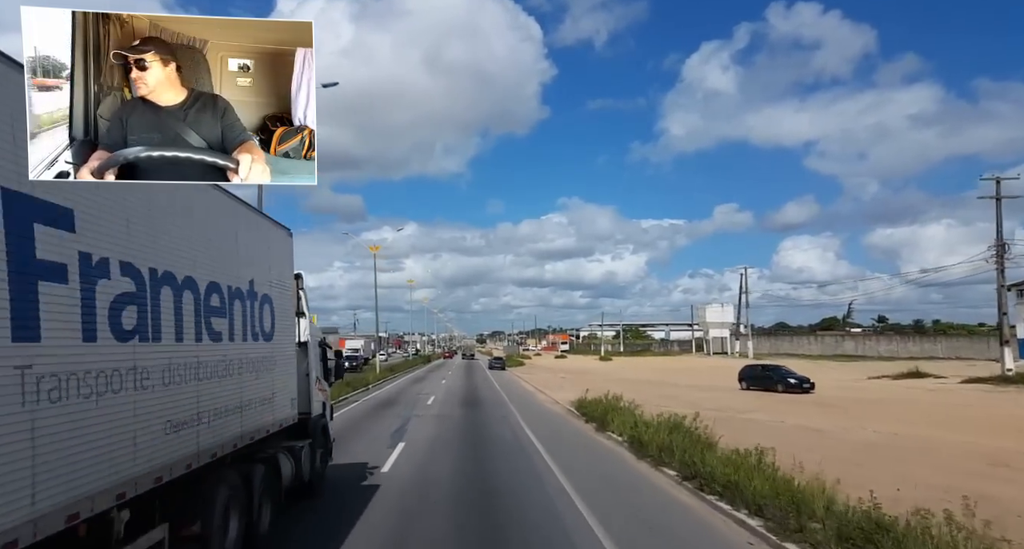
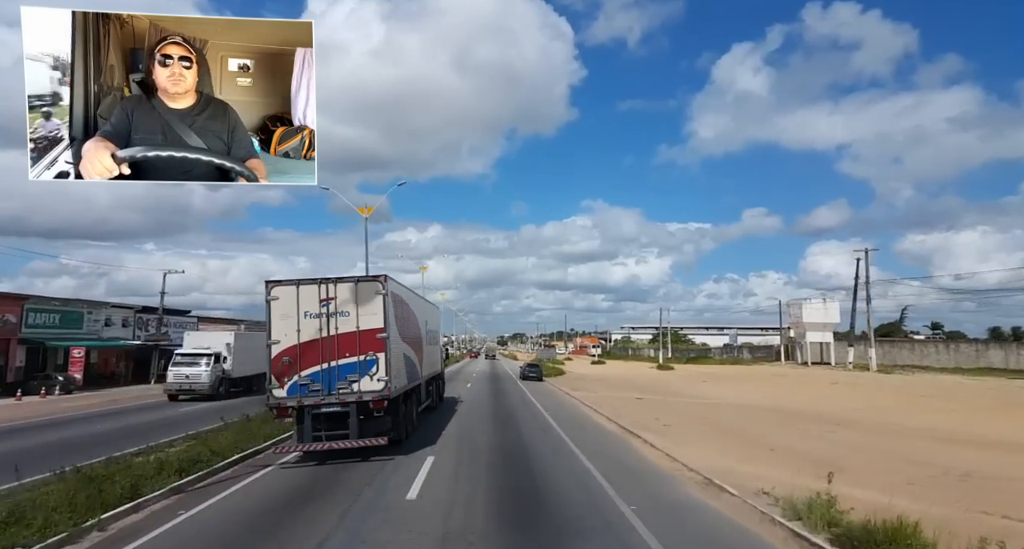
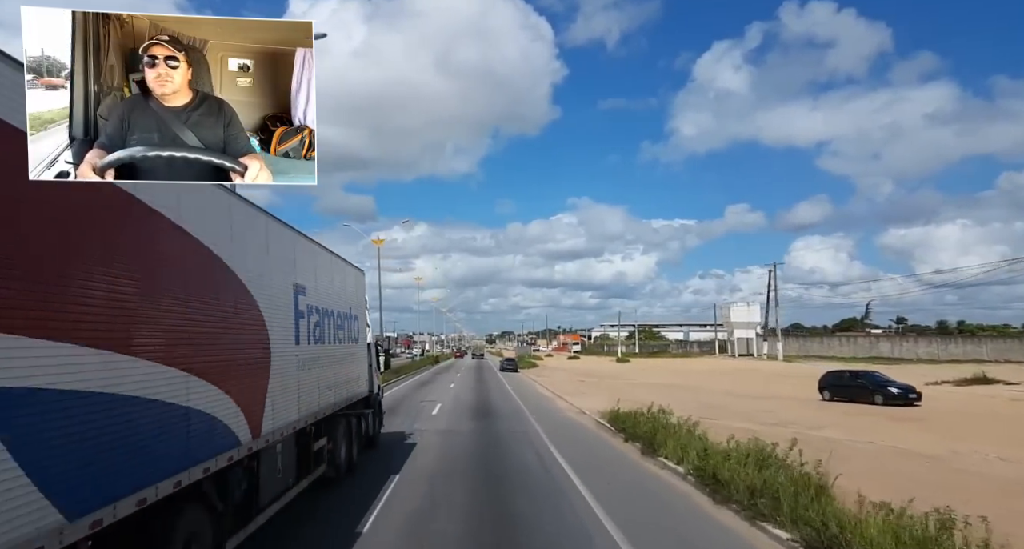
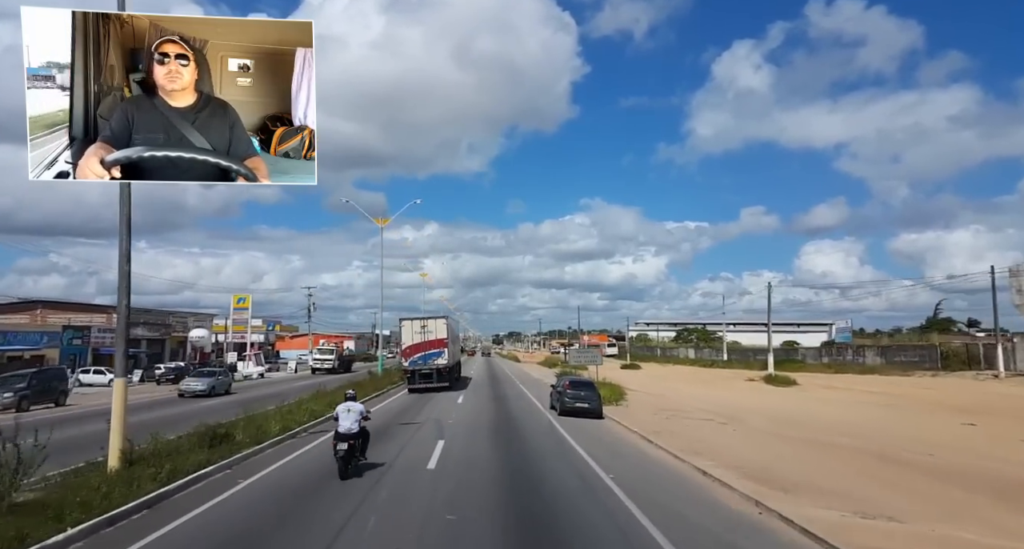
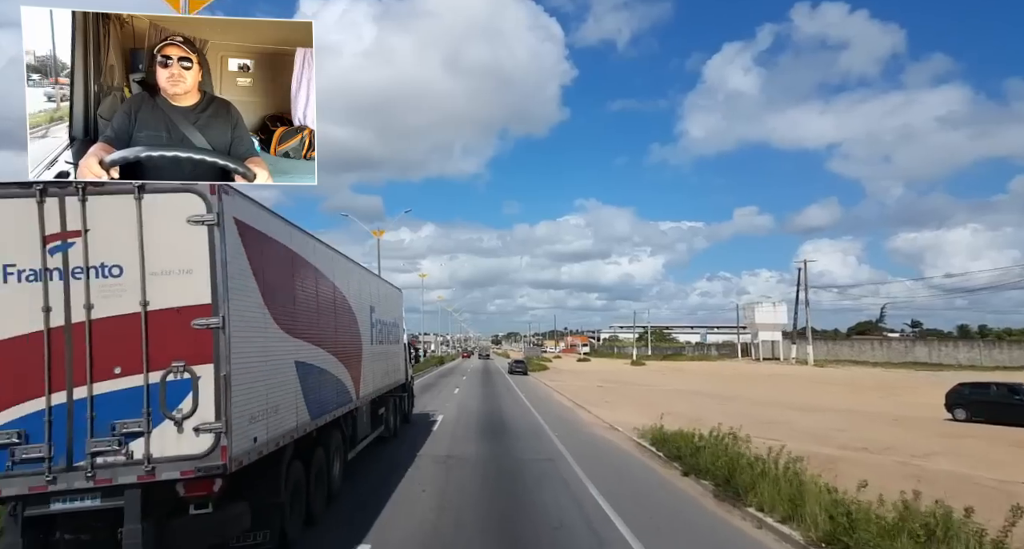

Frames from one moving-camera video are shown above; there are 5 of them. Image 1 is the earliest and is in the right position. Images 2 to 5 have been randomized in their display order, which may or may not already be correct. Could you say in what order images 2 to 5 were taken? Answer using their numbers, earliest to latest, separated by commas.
3, 5, 2, 4
